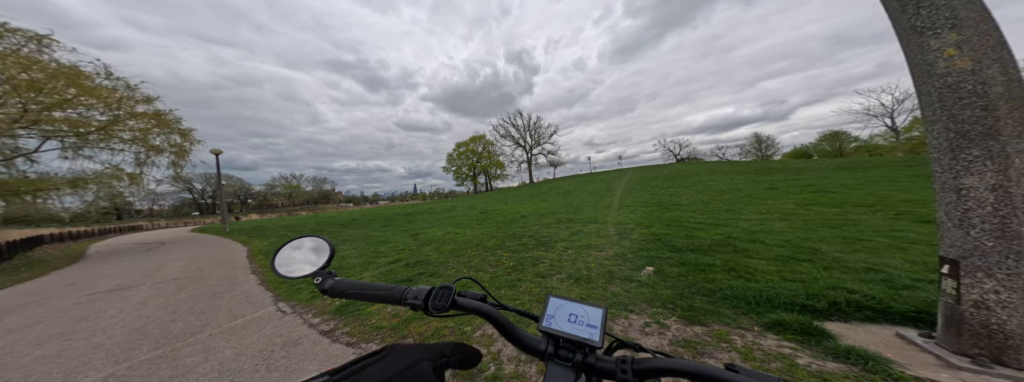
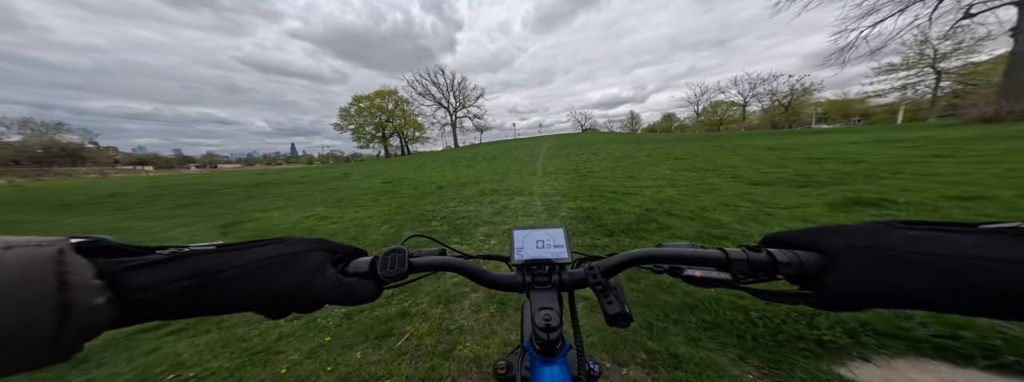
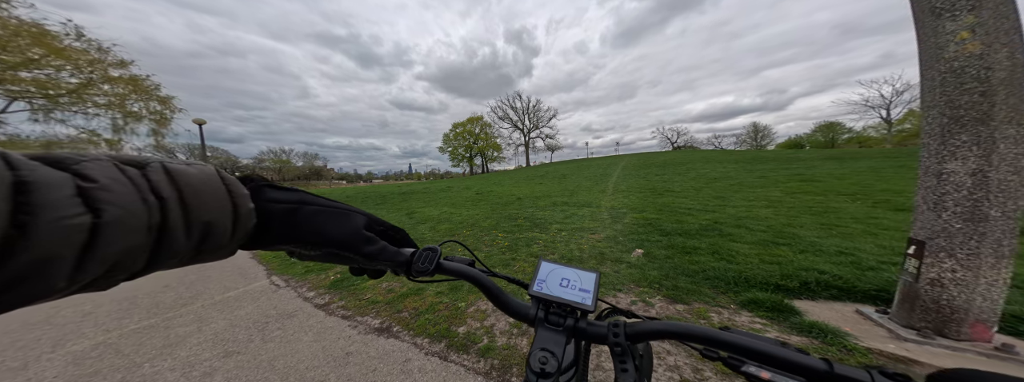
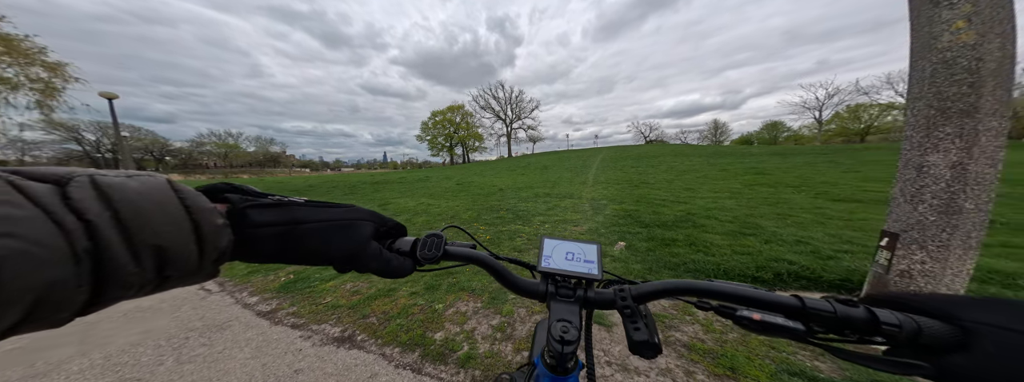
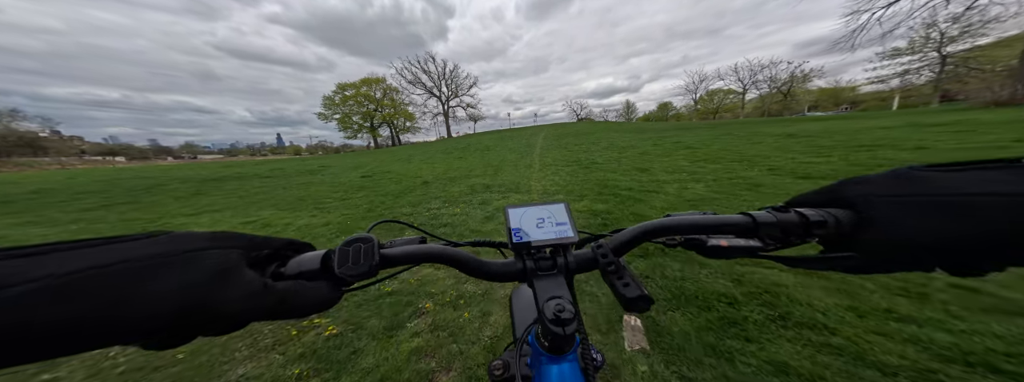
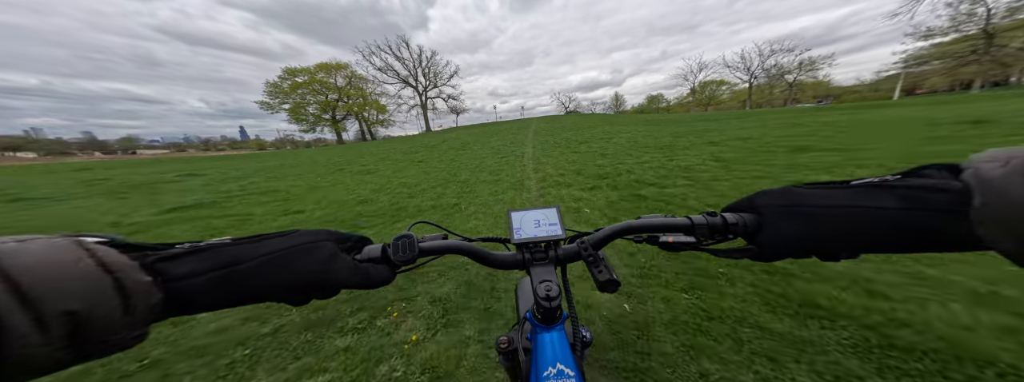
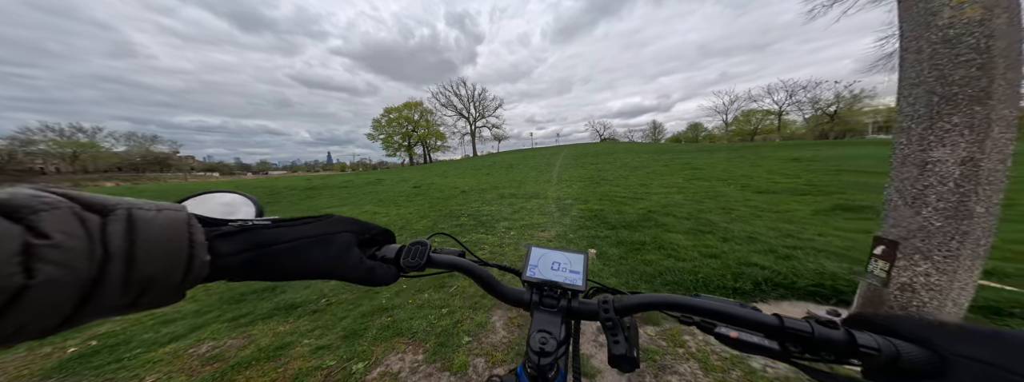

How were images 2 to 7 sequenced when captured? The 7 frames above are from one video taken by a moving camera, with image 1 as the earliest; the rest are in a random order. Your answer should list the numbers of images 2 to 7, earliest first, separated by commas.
3, 4, 7, 2, 5, 6
